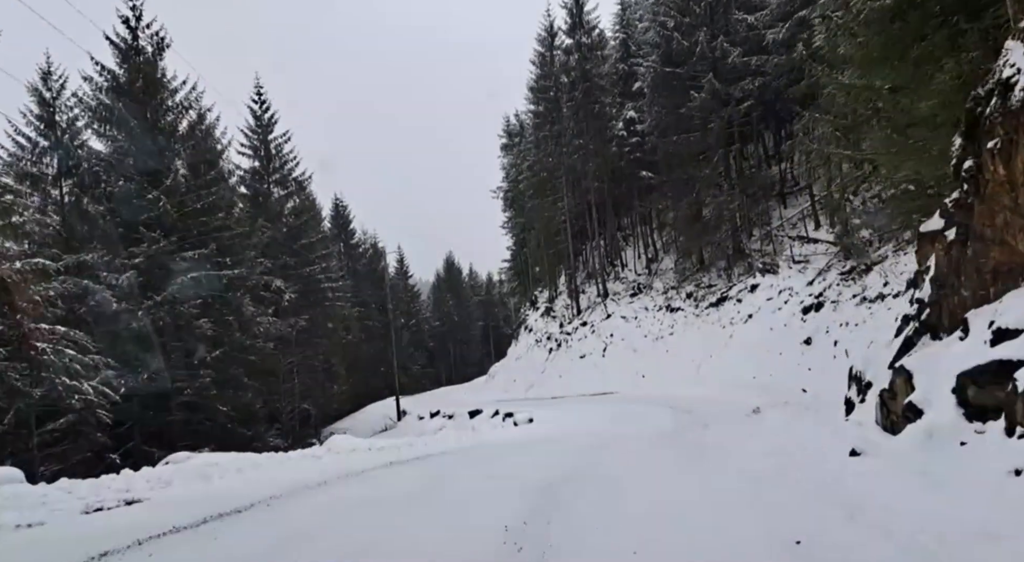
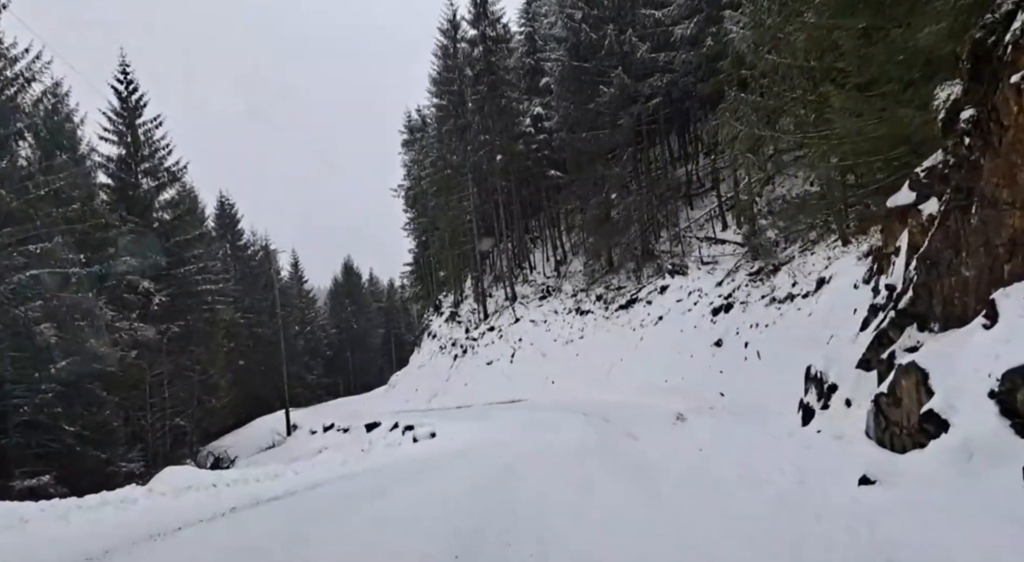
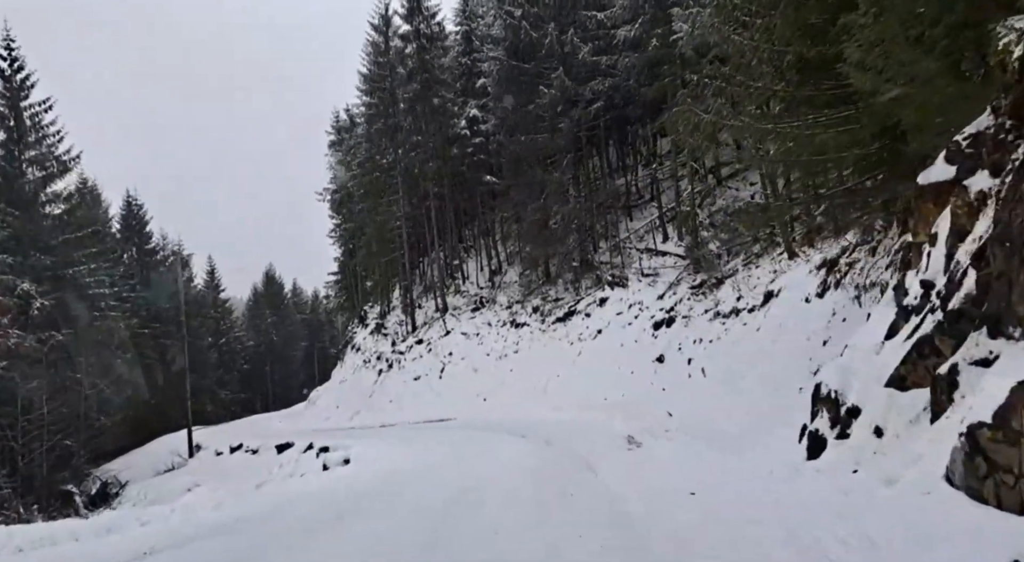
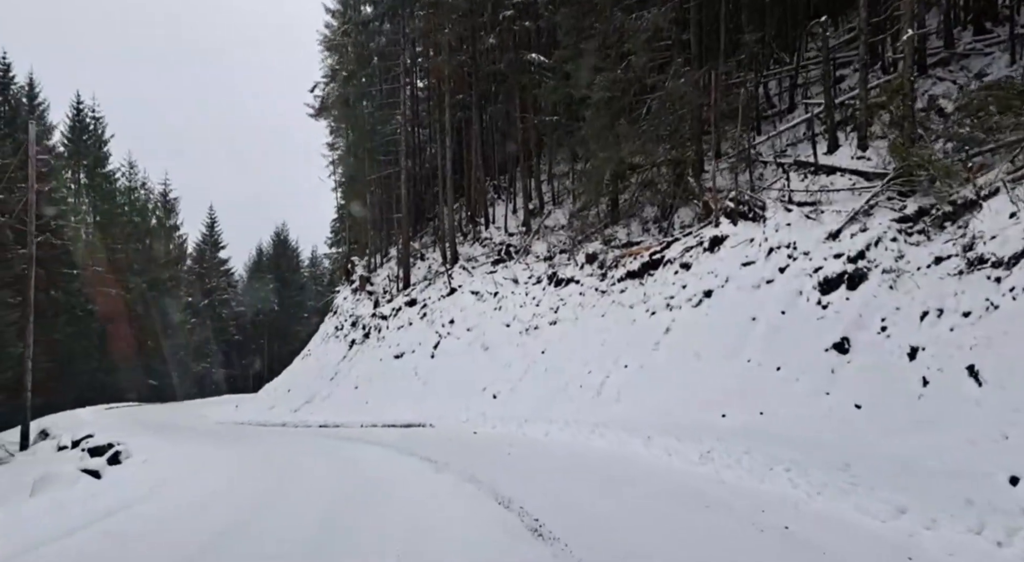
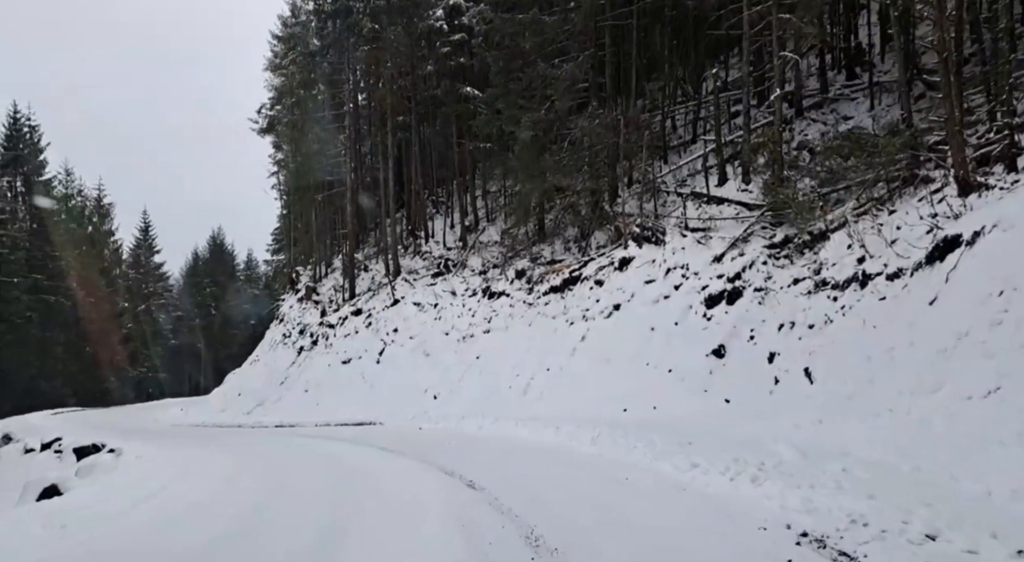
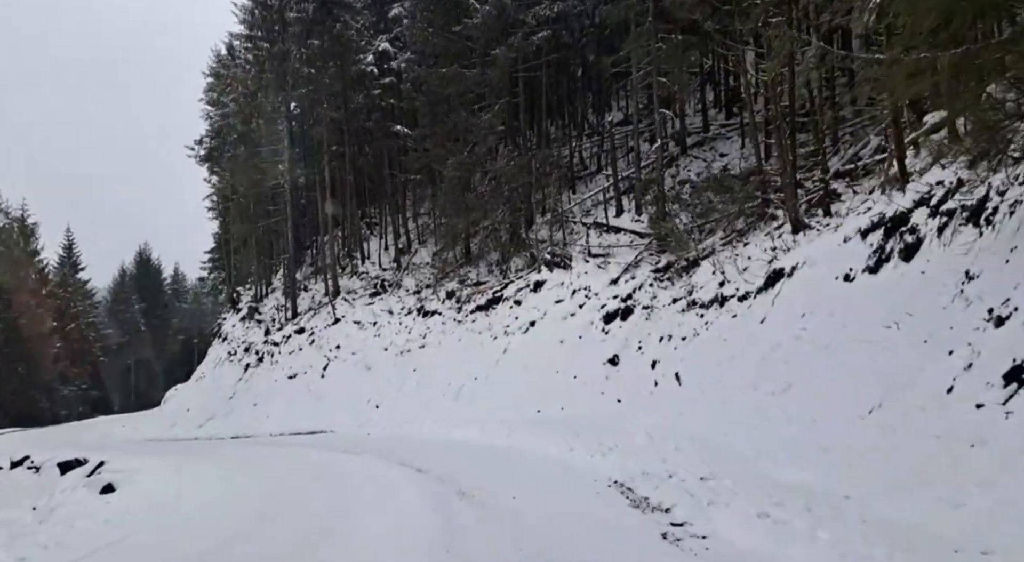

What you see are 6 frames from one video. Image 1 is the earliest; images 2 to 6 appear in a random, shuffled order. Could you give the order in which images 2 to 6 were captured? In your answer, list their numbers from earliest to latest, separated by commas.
2, 3, 6, 5, 4
